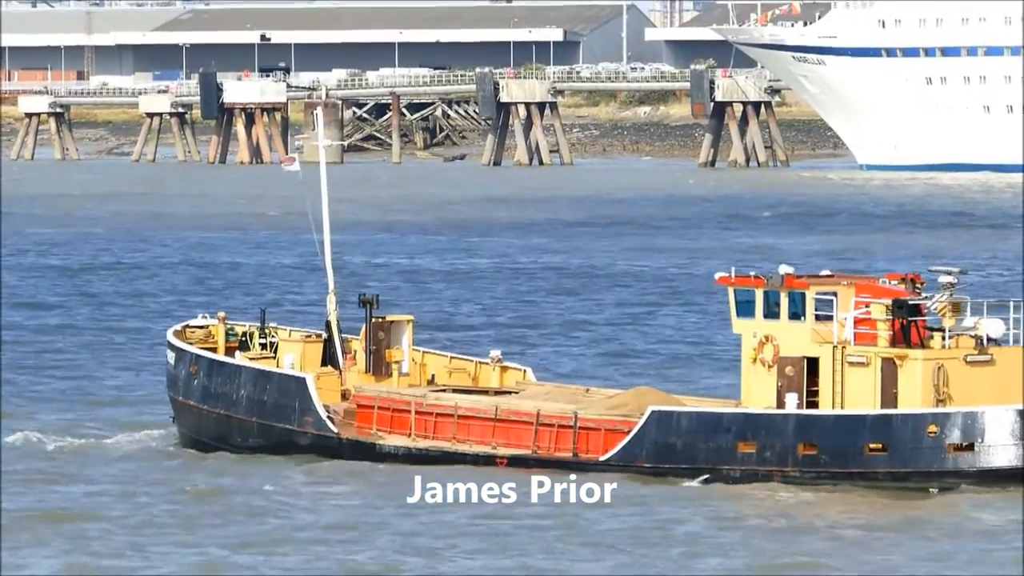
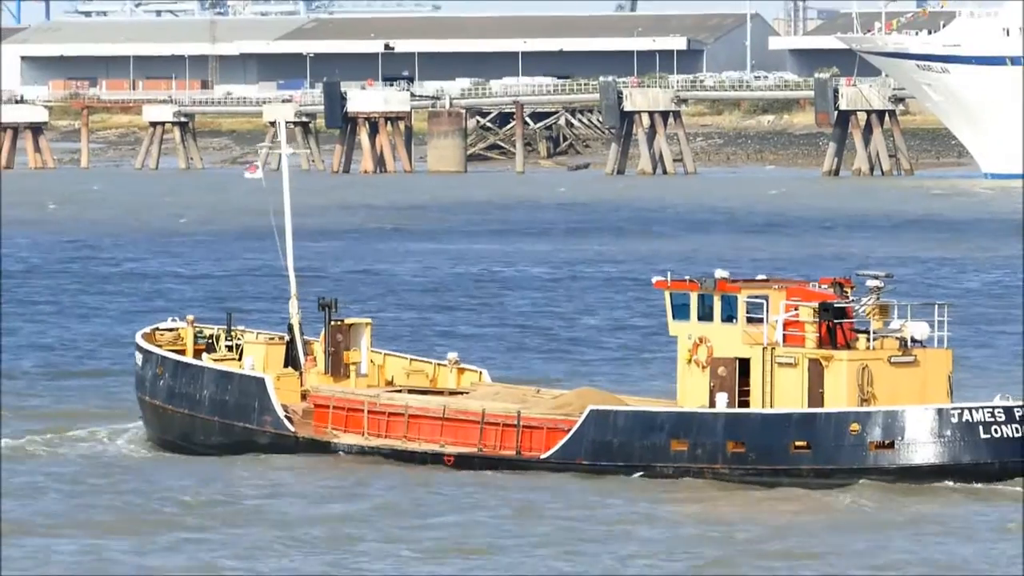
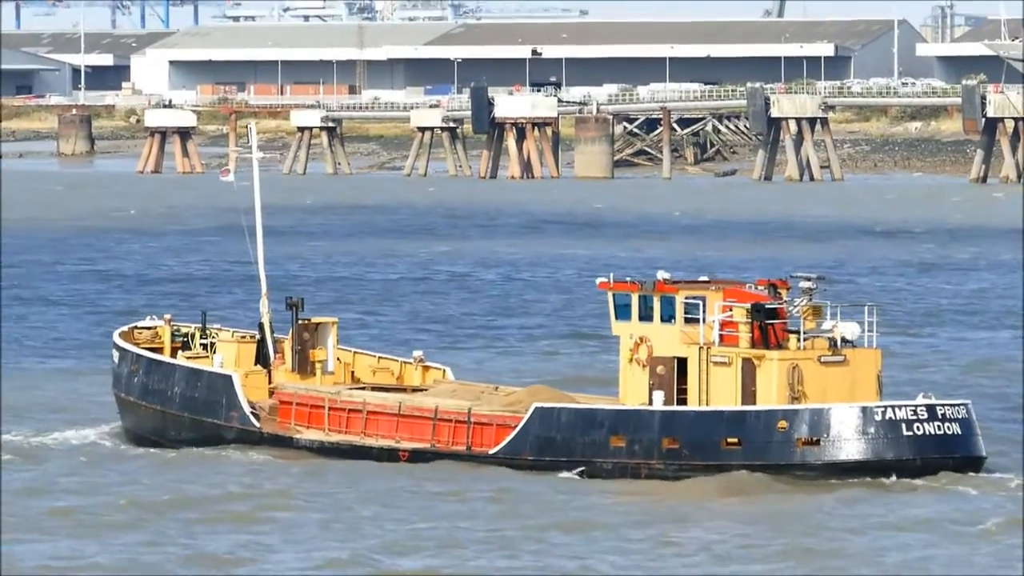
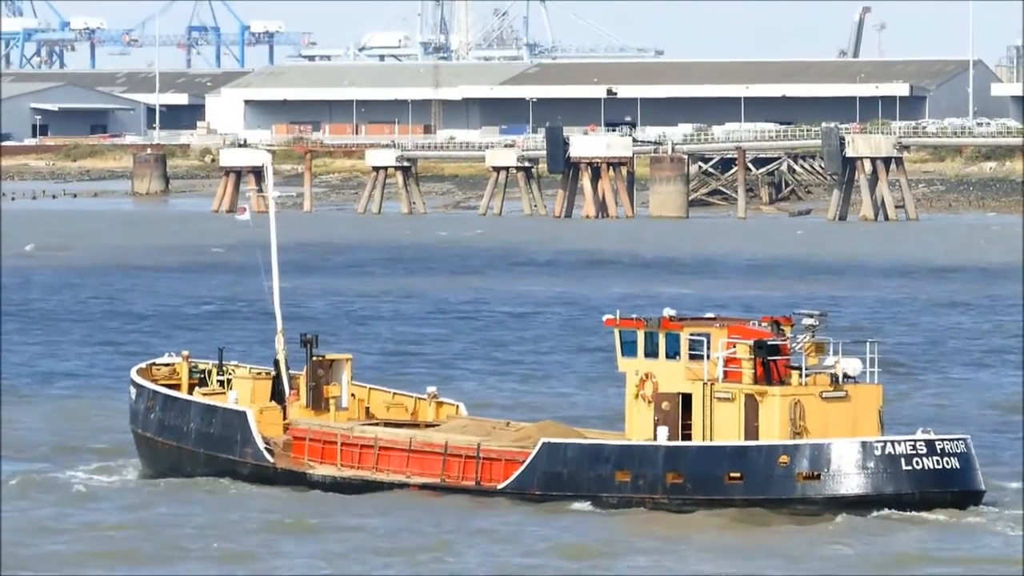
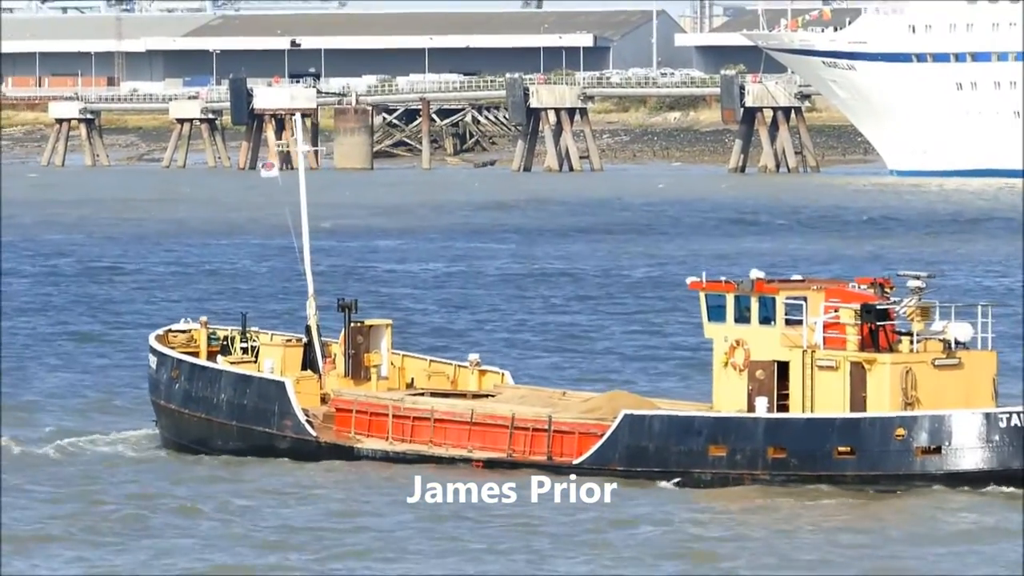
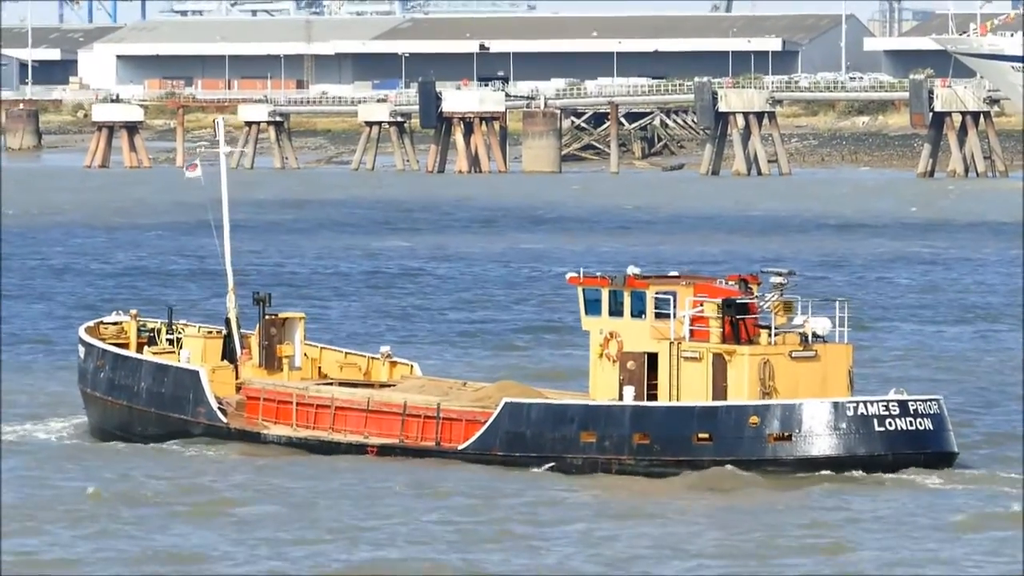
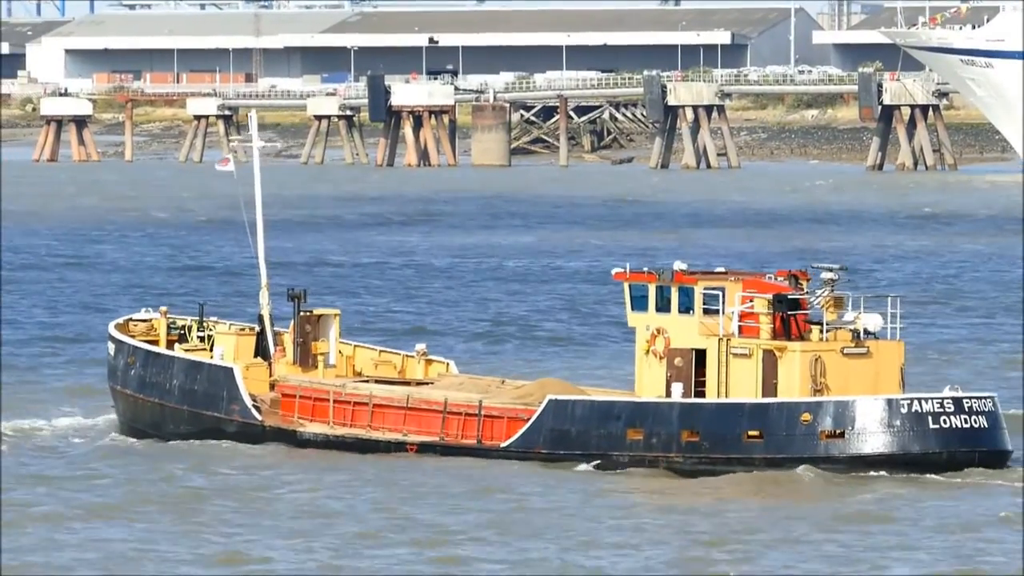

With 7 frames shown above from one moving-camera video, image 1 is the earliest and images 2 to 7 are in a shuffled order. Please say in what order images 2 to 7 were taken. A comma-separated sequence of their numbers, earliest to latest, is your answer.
5, 2, 7, 6, 3, 4
